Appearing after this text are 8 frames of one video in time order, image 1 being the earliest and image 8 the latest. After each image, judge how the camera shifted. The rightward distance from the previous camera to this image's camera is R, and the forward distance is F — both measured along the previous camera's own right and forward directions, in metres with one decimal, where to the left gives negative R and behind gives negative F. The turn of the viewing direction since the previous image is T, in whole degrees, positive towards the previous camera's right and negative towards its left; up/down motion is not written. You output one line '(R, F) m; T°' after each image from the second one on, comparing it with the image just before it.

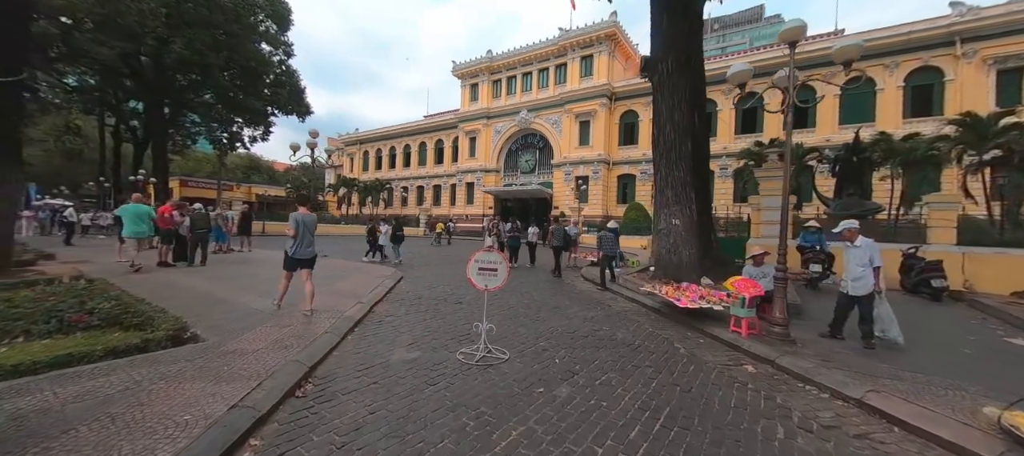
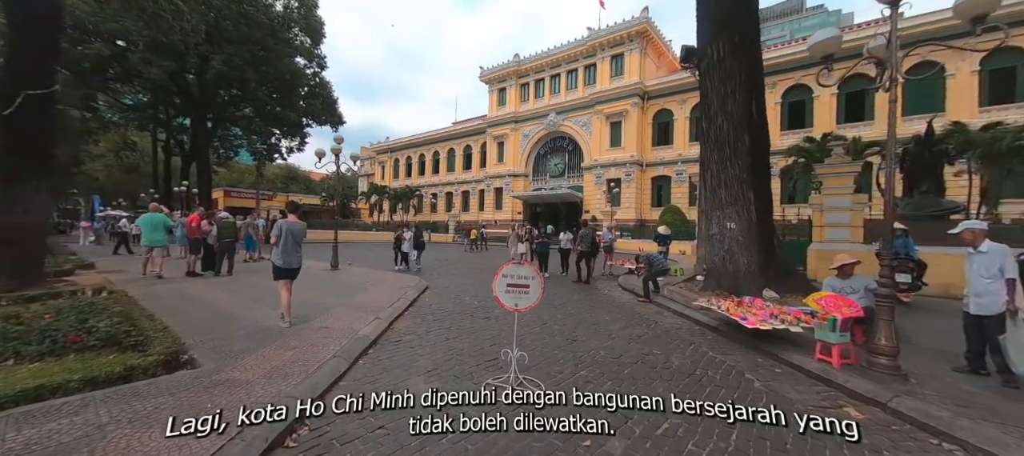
(-0.1, +0.7) m; -5°
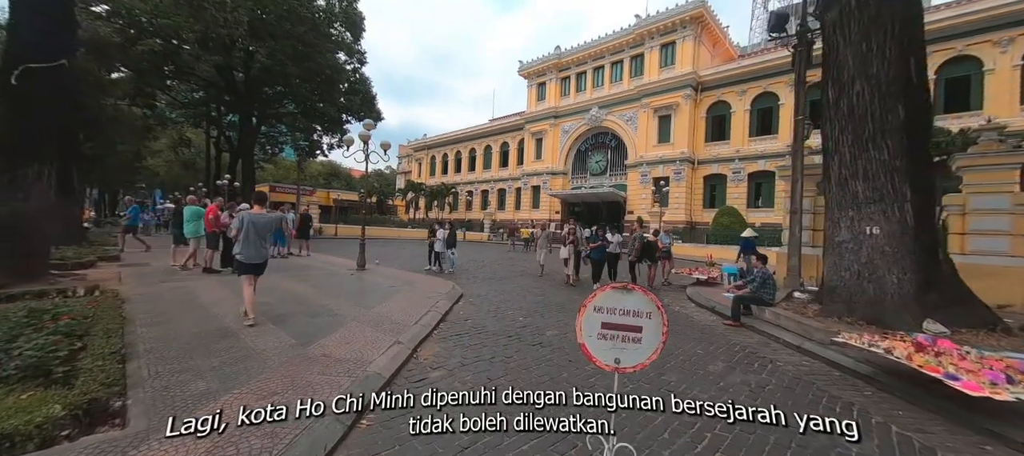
(-0.4, +1.4) m; -5°
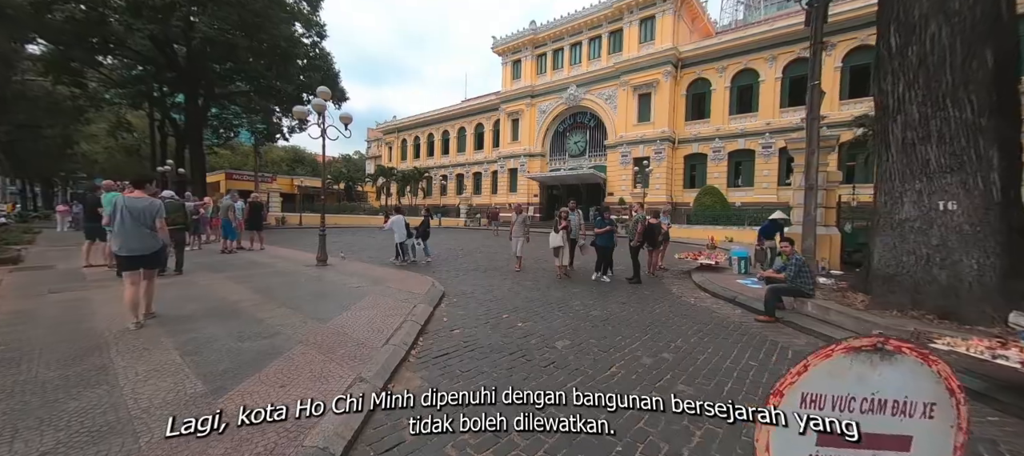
(-0.3, +1.3) m; +4°
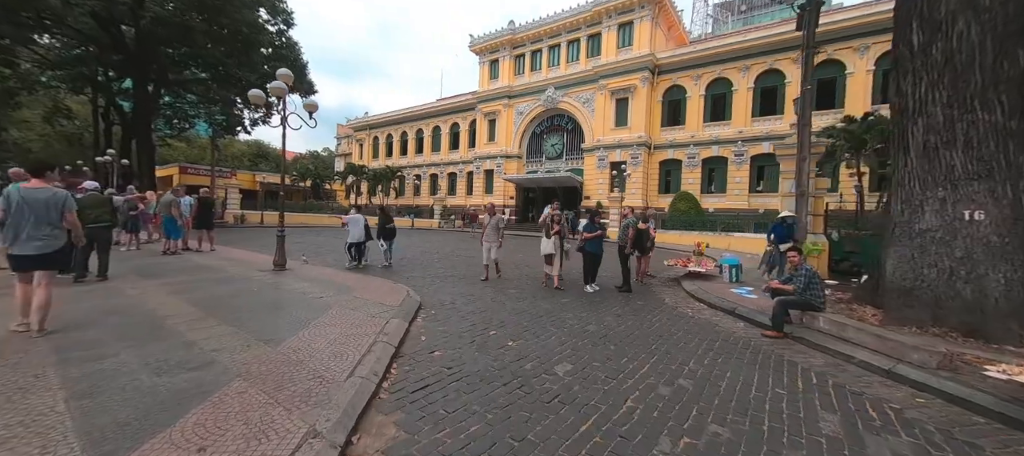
(-0.2, +0.7) m; +4°
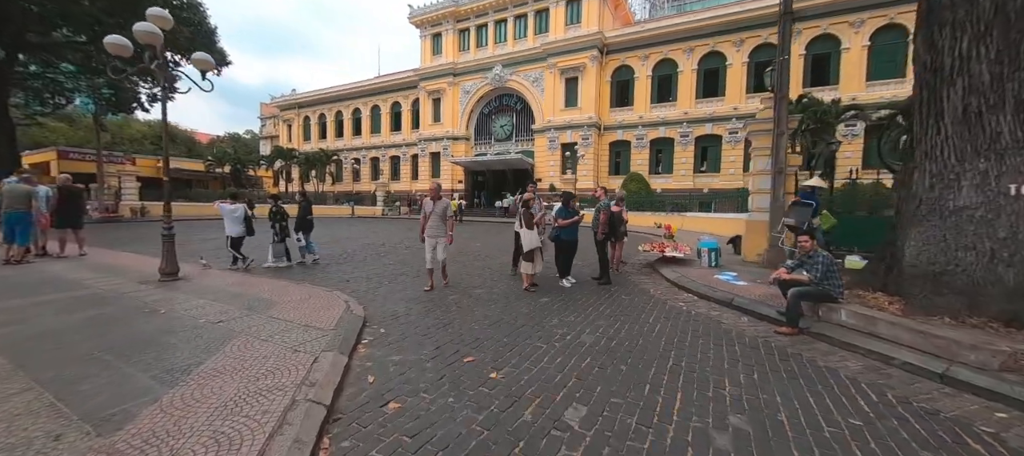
(-0.3, +1.2) m; +8°
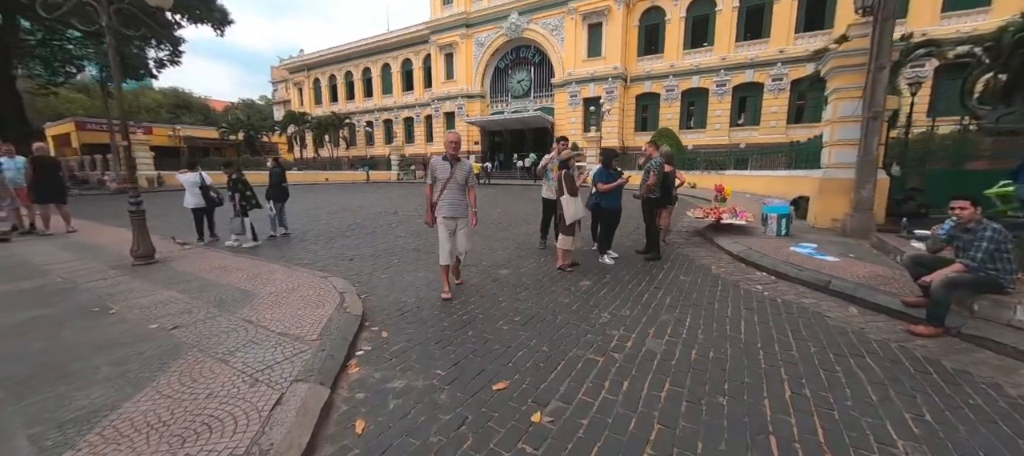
(-0.2, +1.2) m; -3°
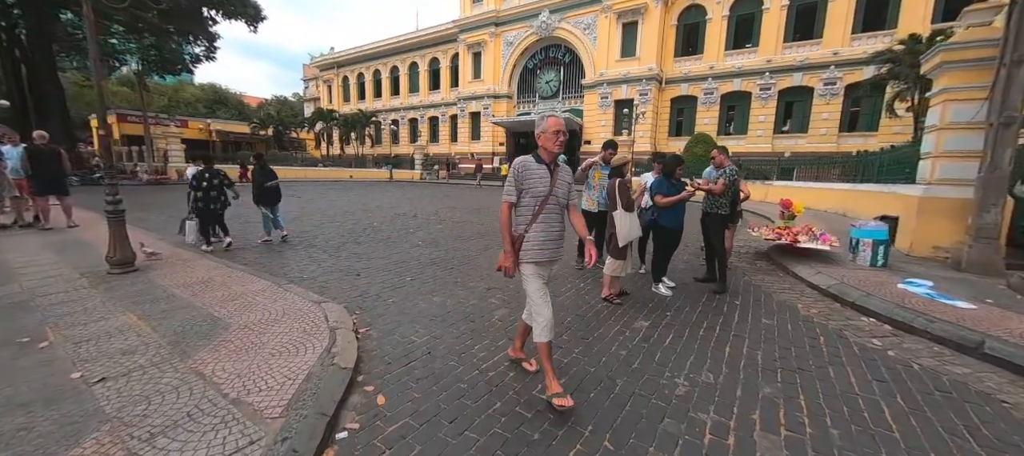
(-0.2, +0.9) m; -3°
